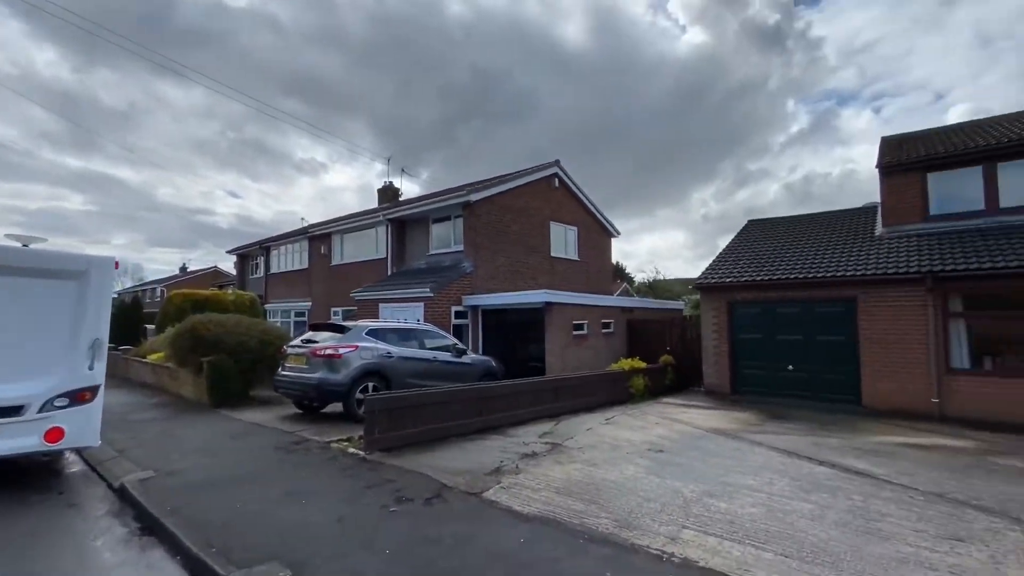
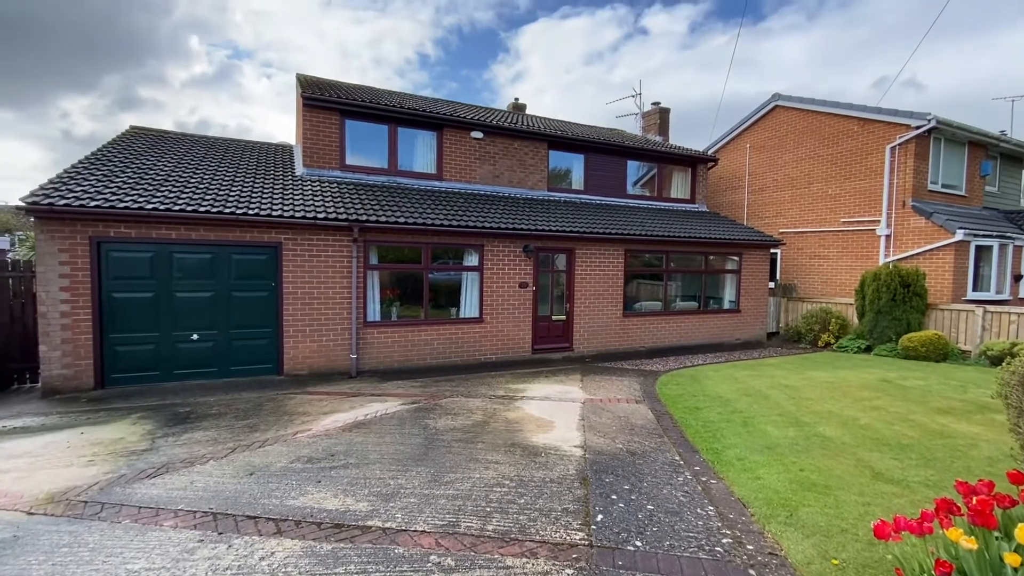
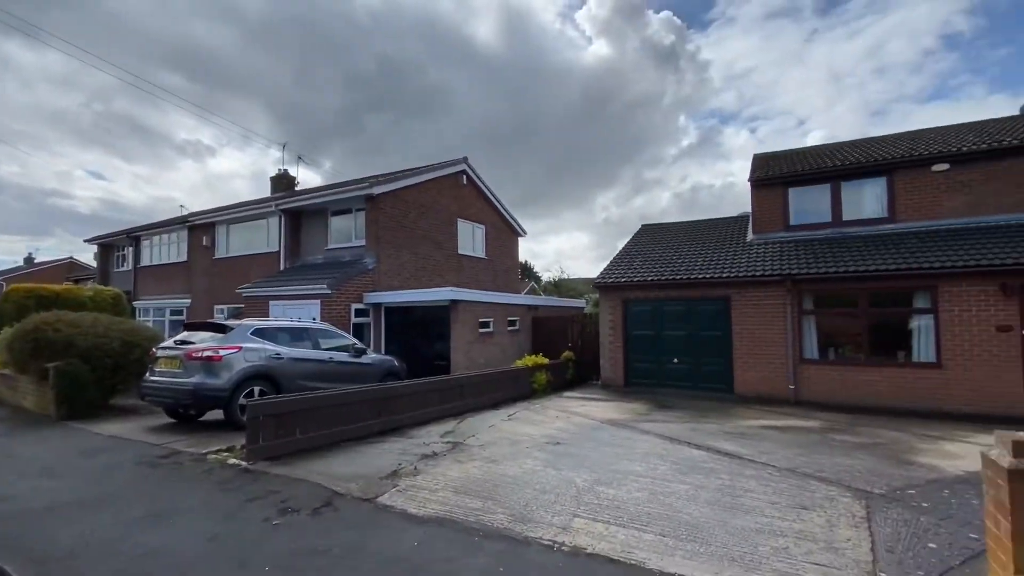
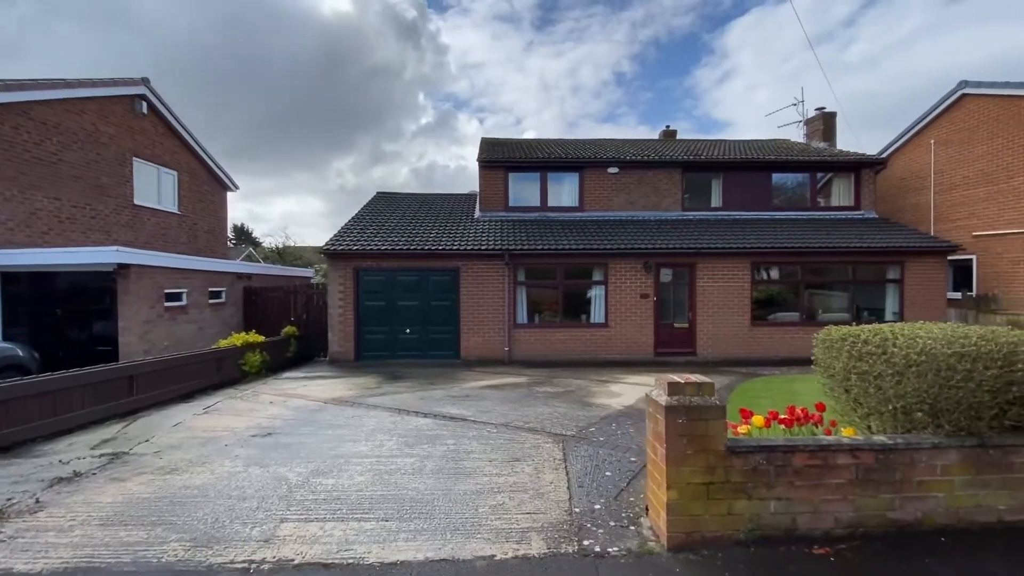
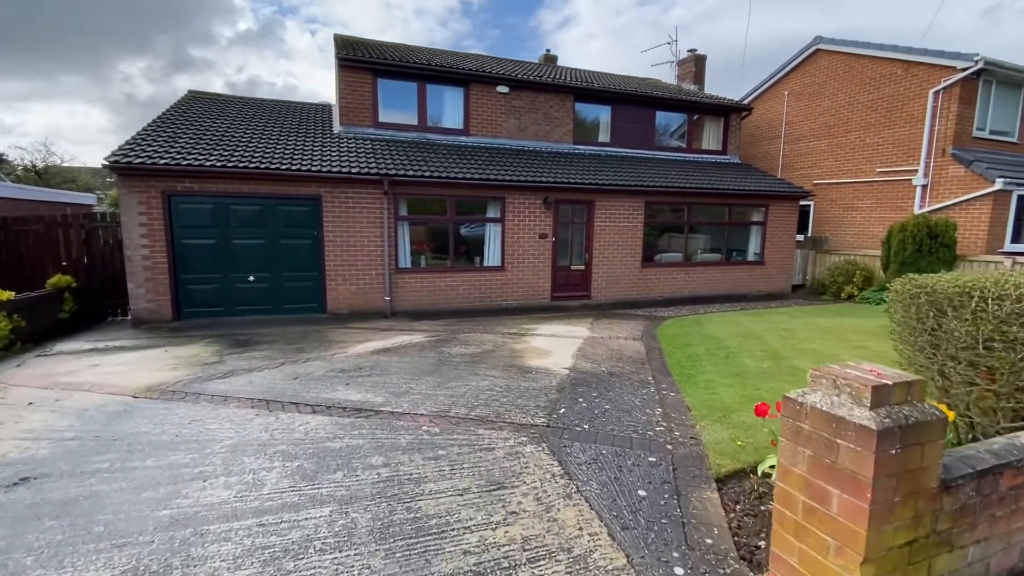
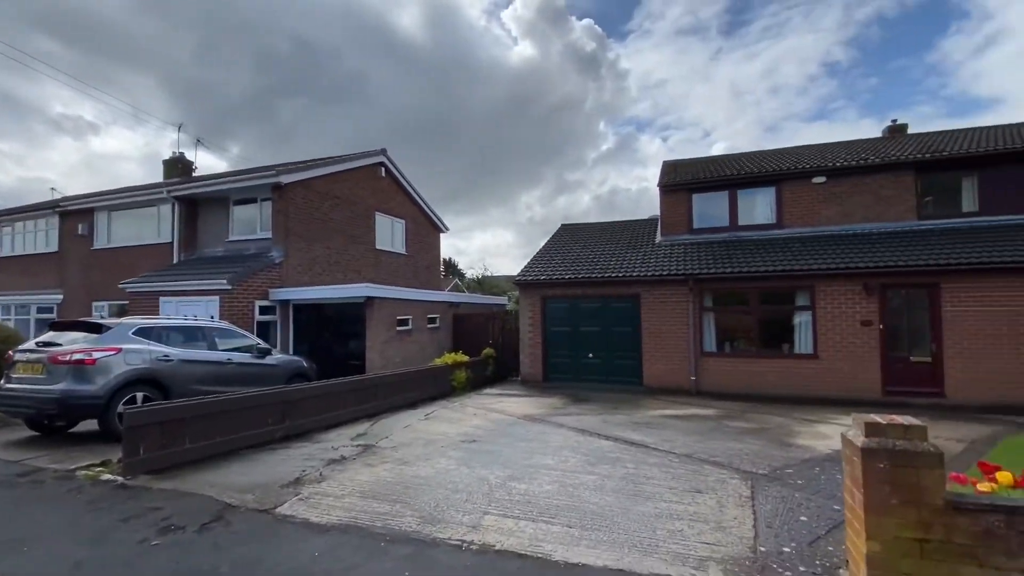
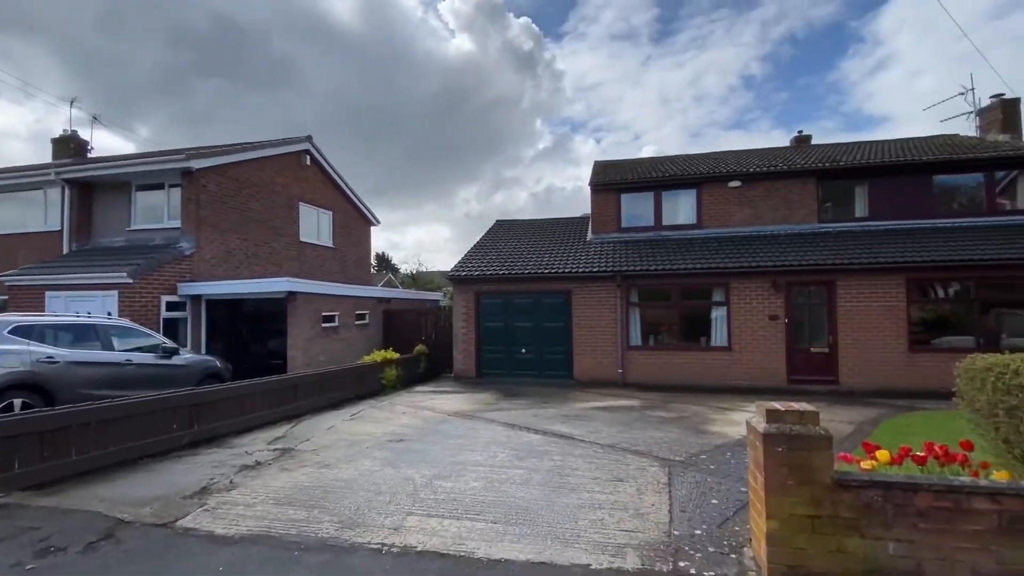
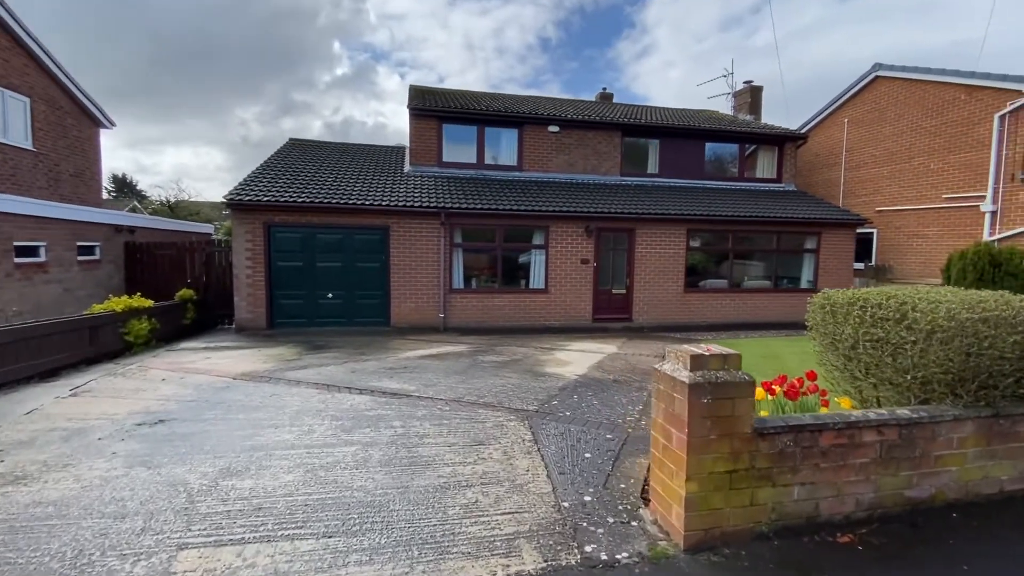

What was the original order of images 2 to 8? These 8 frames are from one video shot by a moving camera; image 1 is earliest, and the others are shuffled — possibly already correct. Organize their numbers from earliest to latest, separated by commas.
3, 6, 7, 4, 8, 5, 2
